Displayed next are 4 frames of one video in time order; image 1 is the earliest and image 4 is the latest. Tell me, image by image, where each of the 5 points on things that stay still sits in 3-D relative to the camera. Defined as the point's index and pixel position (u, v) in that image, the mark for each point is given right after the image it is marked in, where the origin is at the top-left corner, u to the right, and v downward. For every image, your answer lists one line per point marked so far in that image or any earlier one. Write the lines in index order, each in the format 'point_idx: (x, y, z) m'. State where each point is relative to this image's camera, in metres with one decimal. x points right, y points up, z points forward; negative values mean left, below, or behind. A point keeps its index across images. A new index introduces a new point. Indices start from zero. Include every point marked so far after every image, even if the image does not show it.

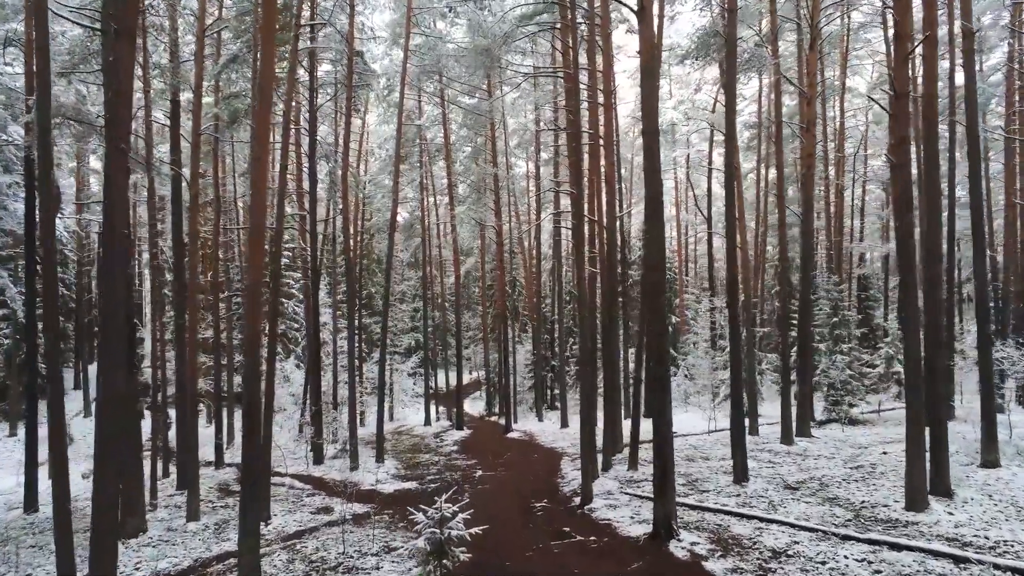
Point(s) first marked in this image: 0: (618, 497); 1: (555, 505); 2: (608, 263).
0: (+1.8, -3.6, +9.3) m
1: (+0.8, -3.9, +9.7) m
2: (+2.1, +0.5, +11.9) m
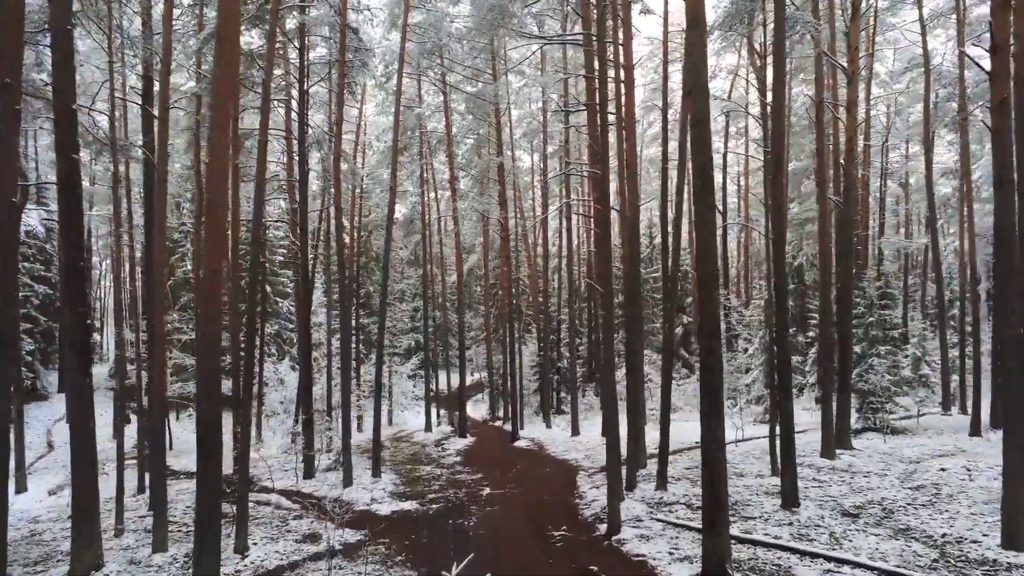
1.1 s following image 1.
0: (+2.0, -3.5, +8.1) m
1: (+1.0, -3.8, +8.4) m
2: (+2.3, +0.6, +10.6) m
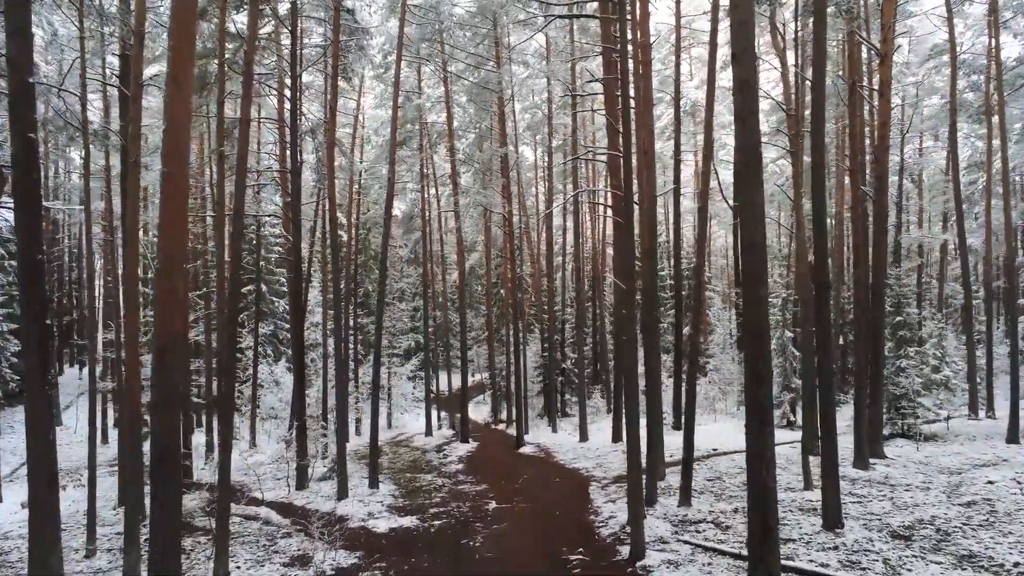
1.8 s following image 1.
0: (+2.2, -3.5, +7.2) m
1: (+1.1, -3.8, +7.6) m
2: (+2.5, +0.7, +9.8) m
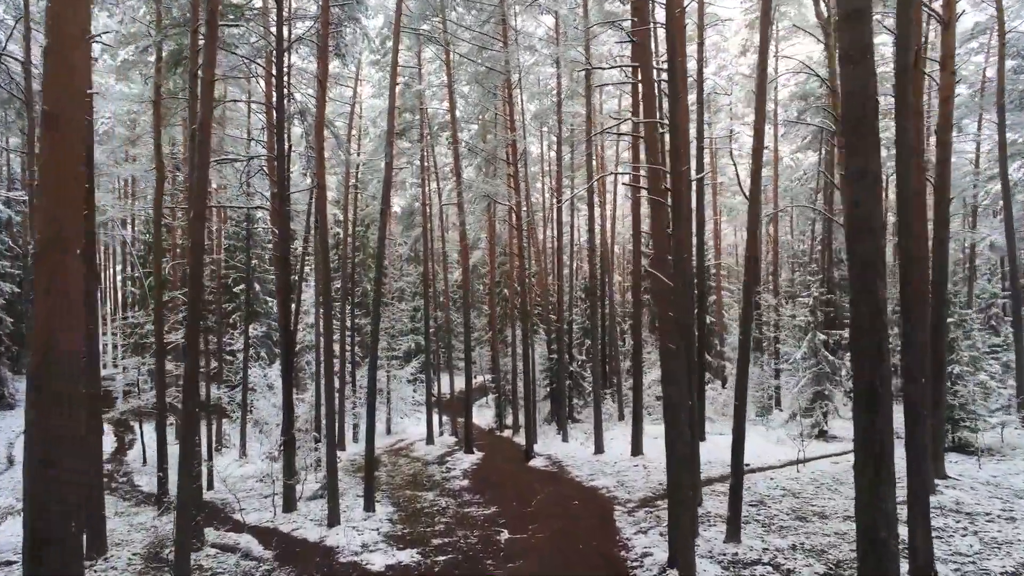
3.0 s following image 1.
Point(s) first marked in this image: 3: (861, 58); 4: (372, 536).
0: (+2.4, -3.5, +6.0) m
1: (+1.4, -3.7, +6.3) m
2: (+2.7, +0.7, +8.5) m
3: (+2.5, +1.7, +3.9) m
4: (-2.4, -4.2, +9.2) m
